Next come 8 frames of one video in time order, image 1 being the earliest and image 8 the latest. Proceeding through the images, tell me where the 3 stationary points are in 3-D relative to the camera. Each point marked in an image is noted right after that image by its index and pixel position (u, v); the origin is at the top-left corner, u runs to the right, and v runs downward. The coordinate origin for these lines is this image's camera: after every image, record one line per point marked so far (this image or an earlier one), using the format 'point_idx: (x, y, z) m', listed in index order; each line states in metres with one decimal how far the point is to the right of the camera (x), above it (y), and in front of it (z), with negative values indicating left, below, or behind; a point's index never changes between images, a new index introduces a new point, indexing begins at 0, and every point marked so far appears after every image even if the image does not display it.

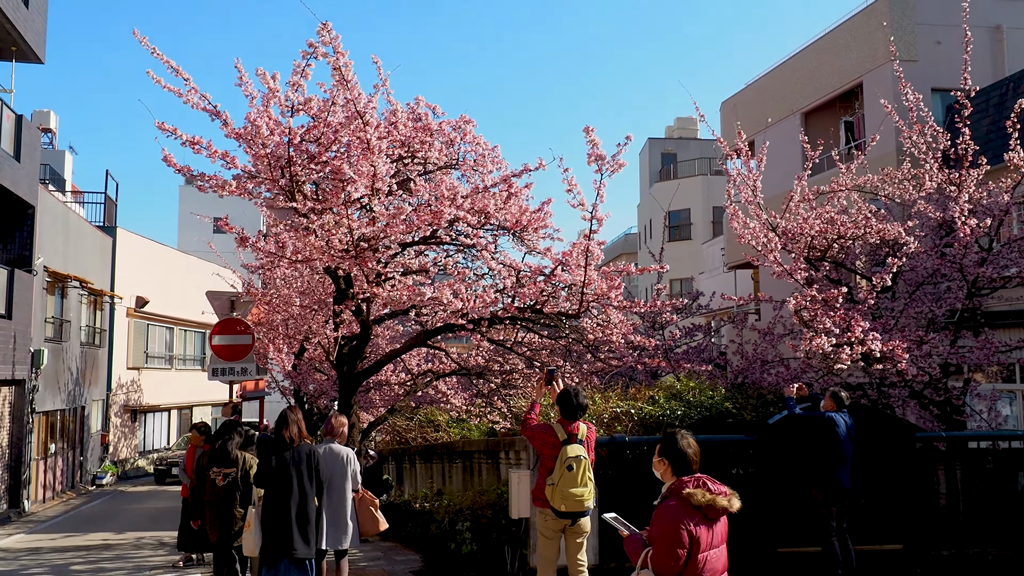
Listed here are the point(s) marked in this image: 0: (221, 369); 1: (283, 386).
0: (-3.0, -0.9, +12.1) m
1: (-3.8, -1.7, +19.4) m
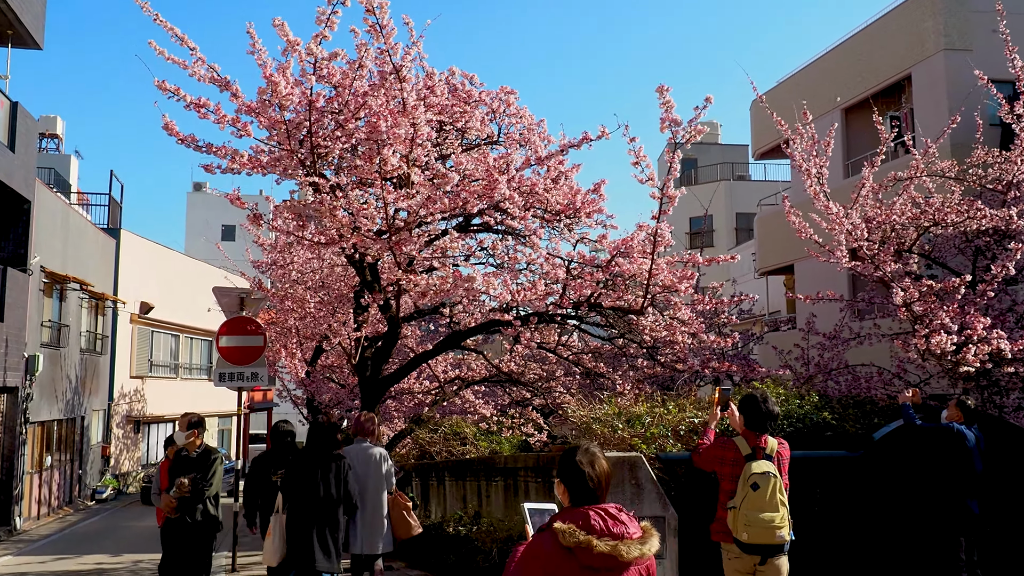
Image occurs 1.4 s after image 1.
0: (-2.6, -0.8, +10.7) m
1: (-3.4, -1.7, +17.9) m
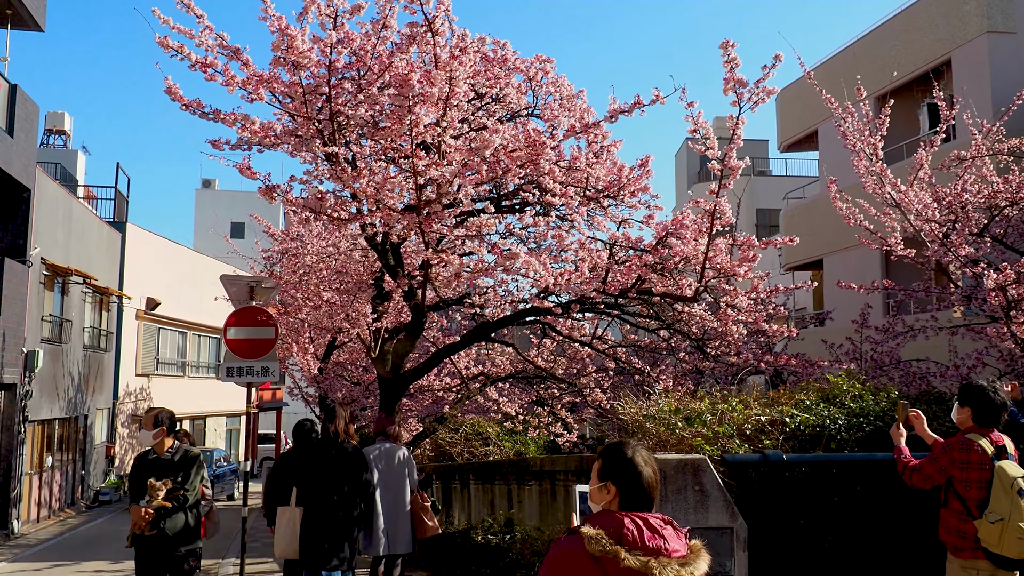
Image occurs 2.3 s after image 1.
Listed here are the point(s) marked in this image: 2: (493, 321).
0: (-2.3, -0.7, +9.8) m
1: (-3.0, -1.6, +17.1) m
2: (-0.2, -0.3, +9.9) m
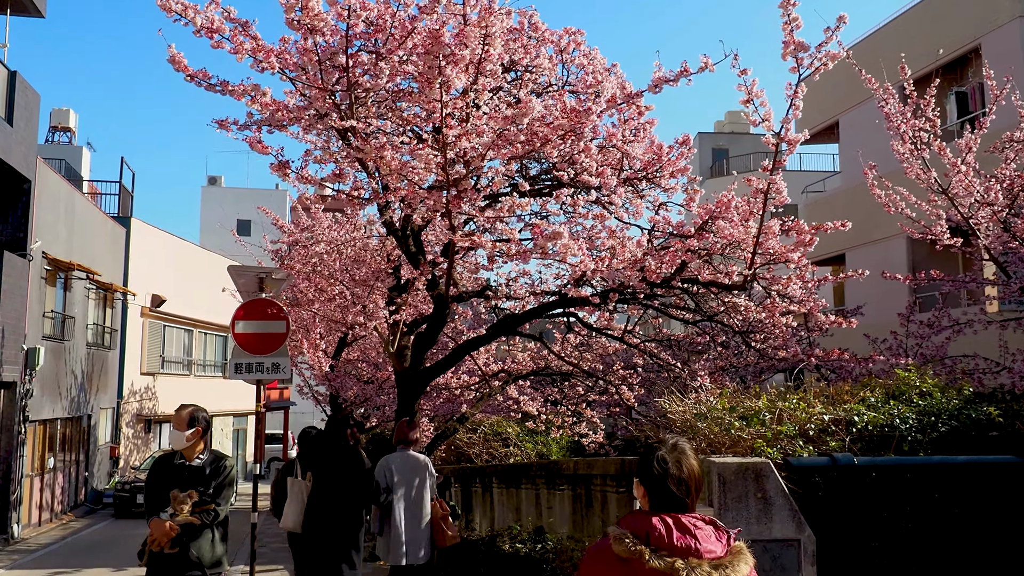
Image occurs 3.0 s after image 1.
0: (-2.1, -0.6, +9.1) m
1: (-2.7, -1.5, +16.4) m
2: (0.0, -0.2, +9.2) m
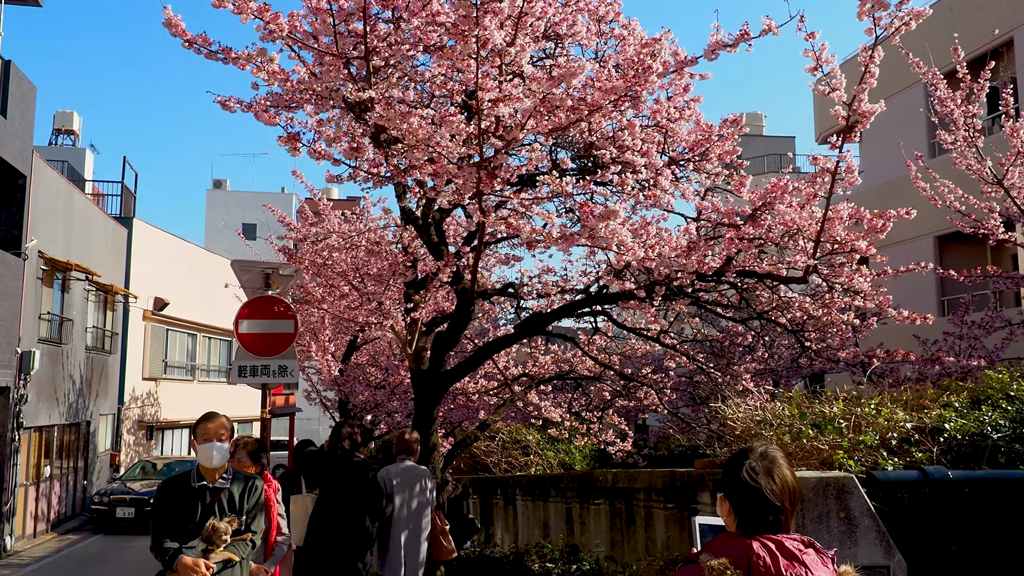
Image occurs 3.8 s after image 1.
0: (-1.9, -0.6, +8.4) m
1: (-2.5, -1.5, +15.6) m
2: (+0.3, -0.2, +8.4) m
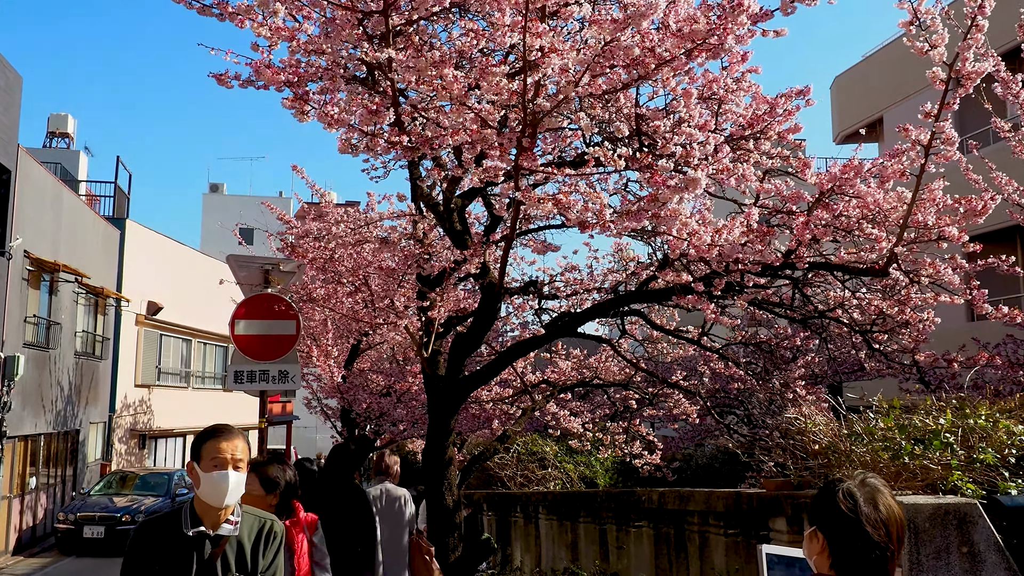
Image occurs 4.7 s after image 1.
0: (-1.7, -0.5, +7.5) m
1: (-2.3, -1.5, +14.7) m
2: (+0.4, -0.2, +7.6) m
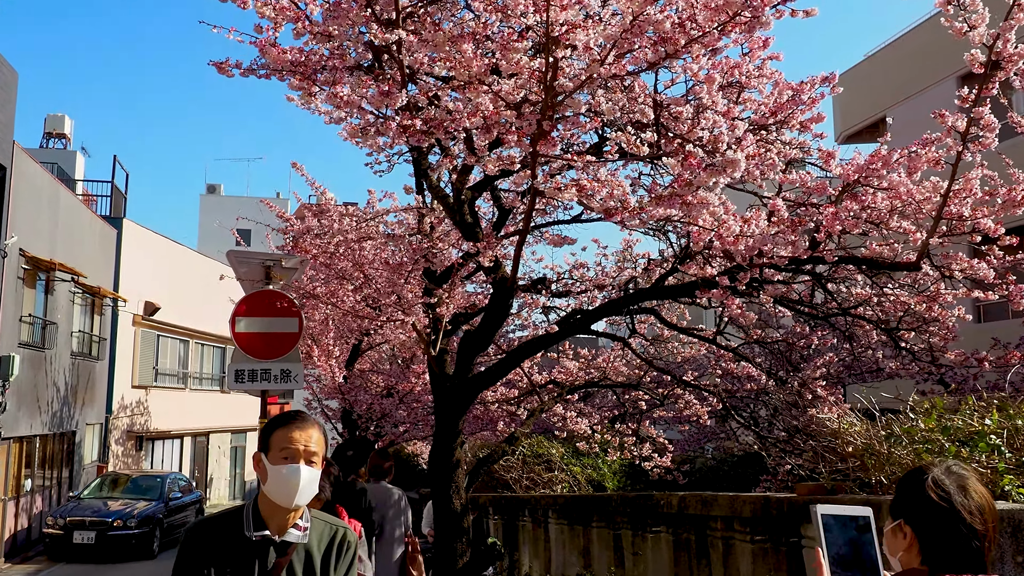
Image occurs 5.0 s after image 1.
0: (-1.6, -0.5, +7.2) m
1: (-2.3, -1.5, +14.5) m
2: (+0.5, -0.1, +7.3) m
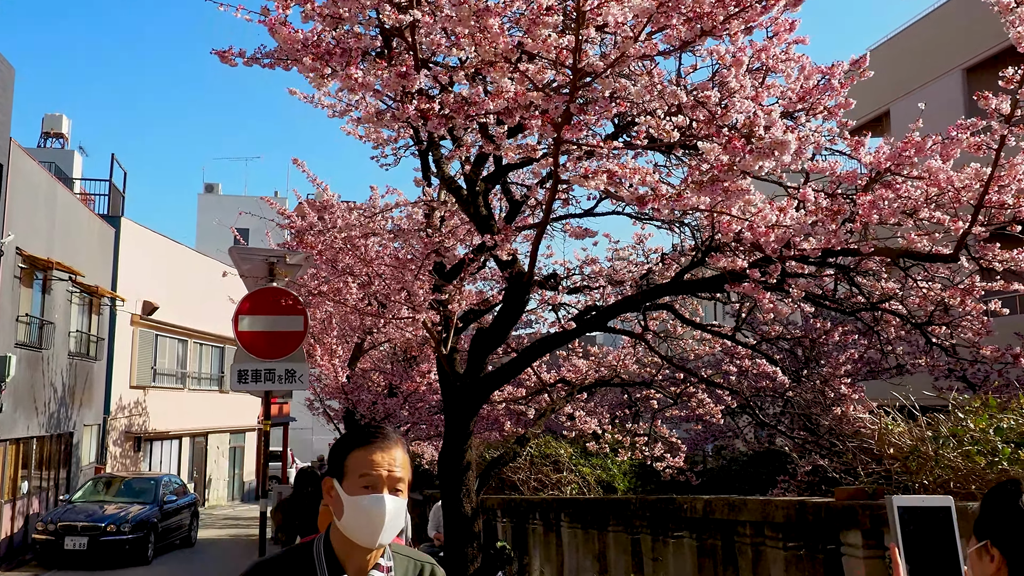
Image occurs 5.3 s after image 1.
0: (-1.5, -0.5, +6.9) m
1: (-2.2, -1.5, +14.2) m
2: (+0.6, -0.1, +7.0) m
